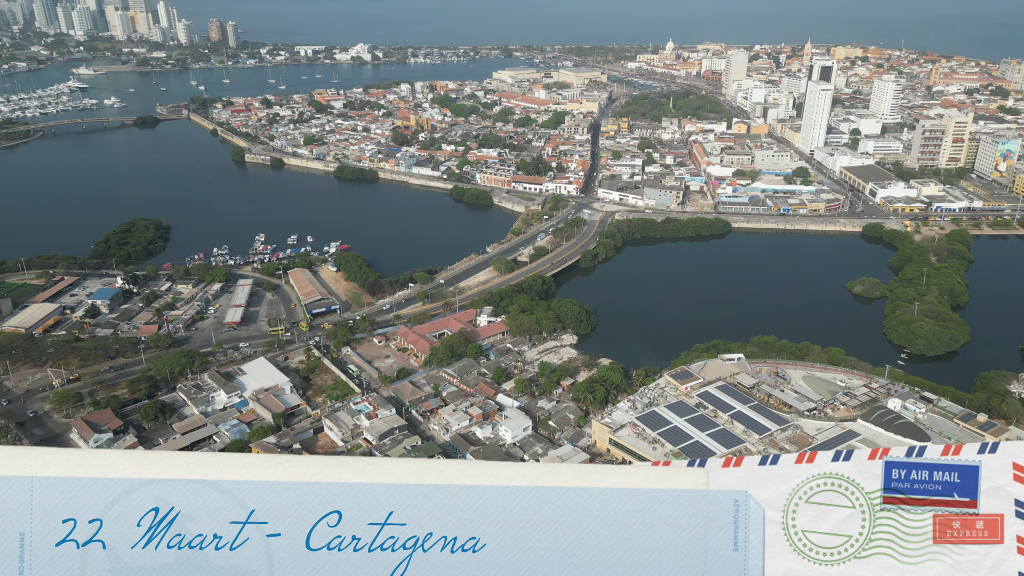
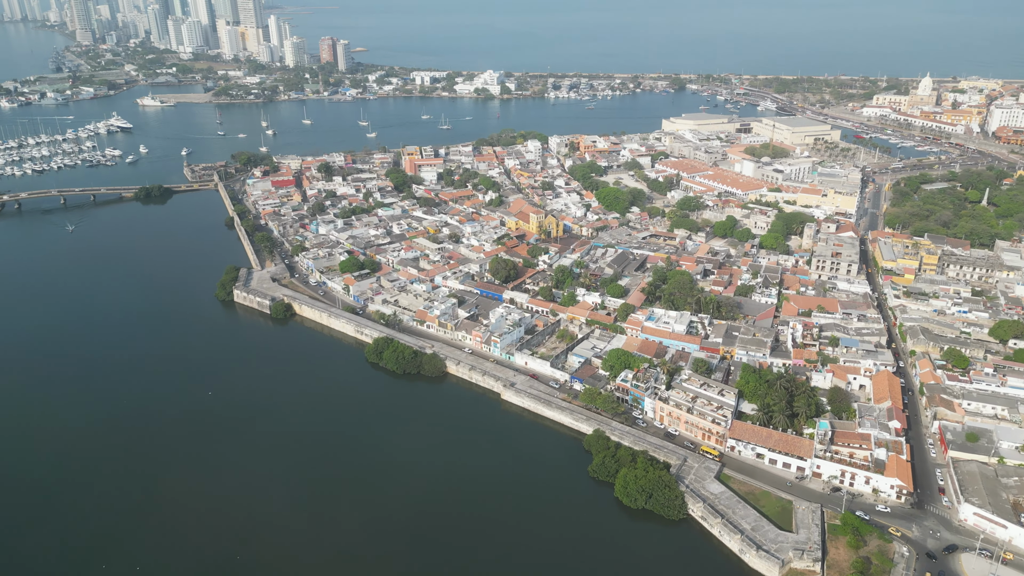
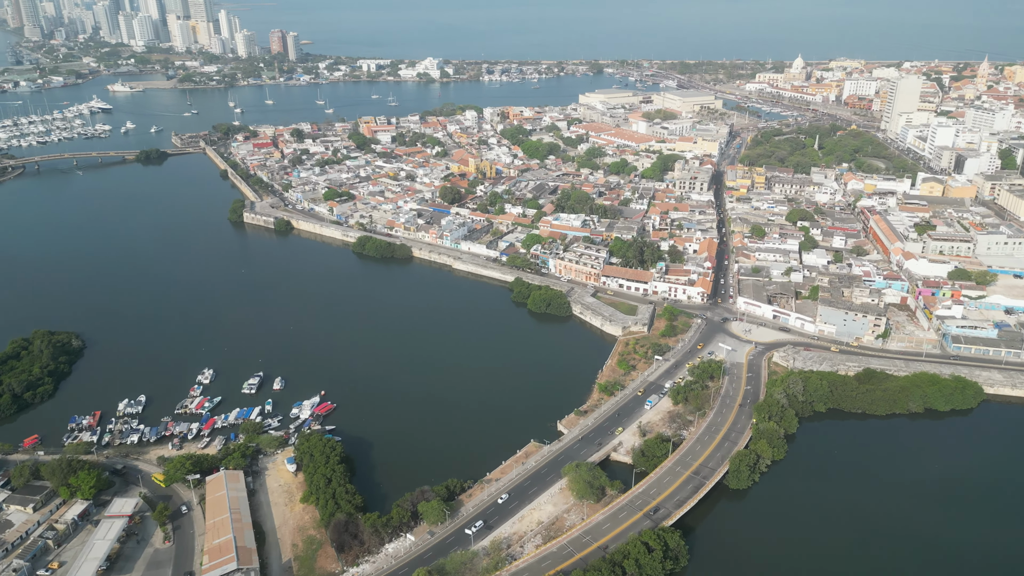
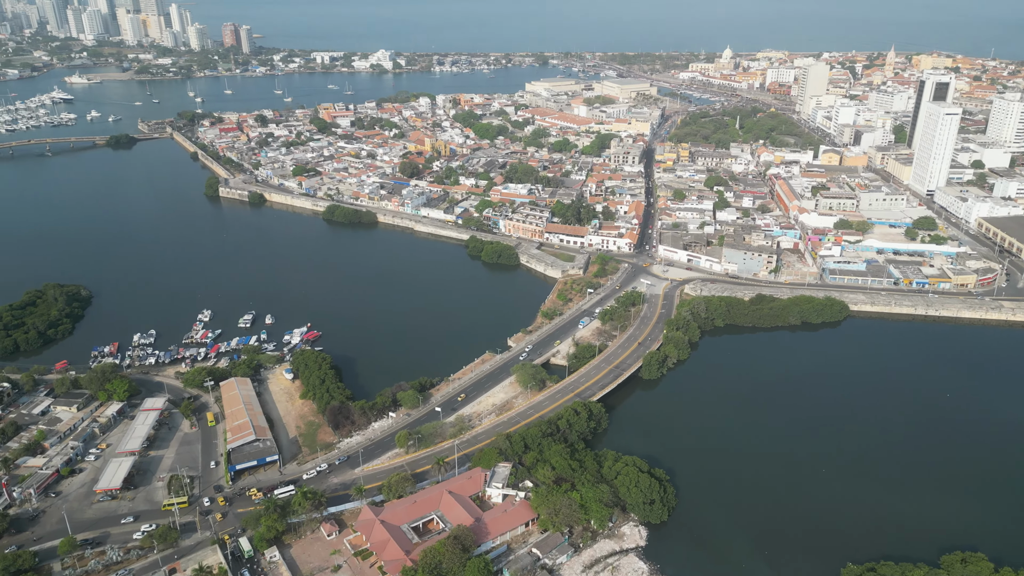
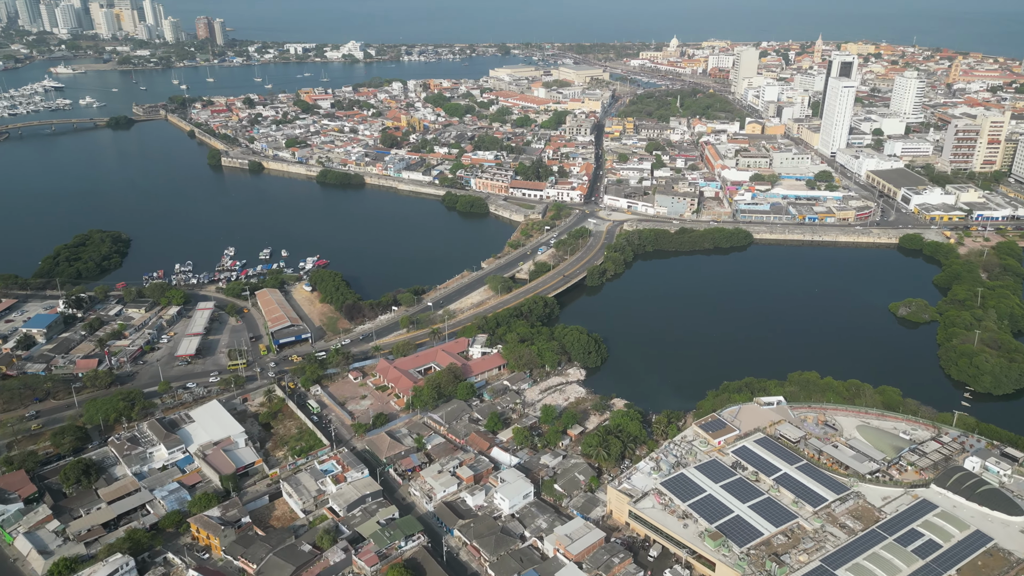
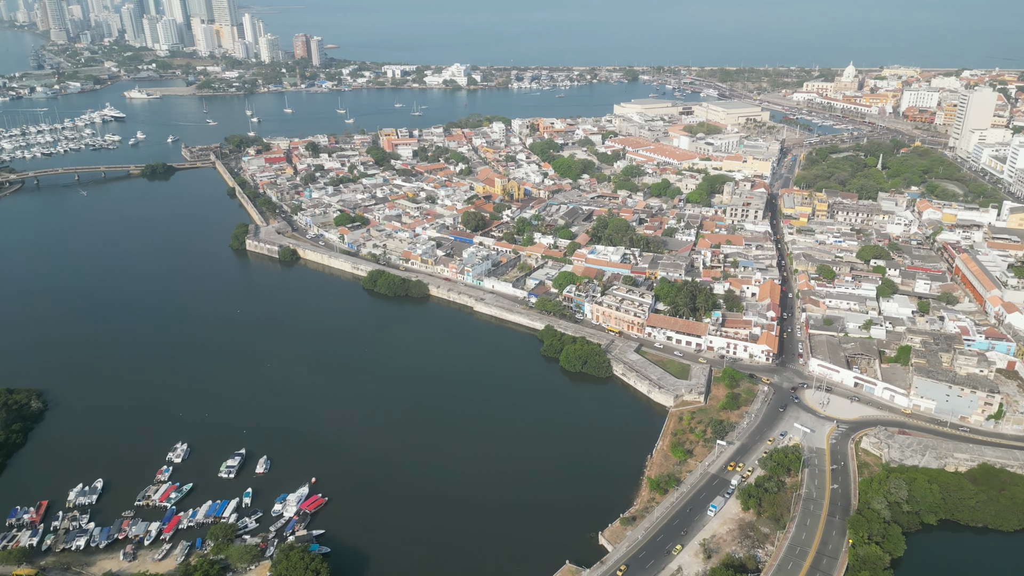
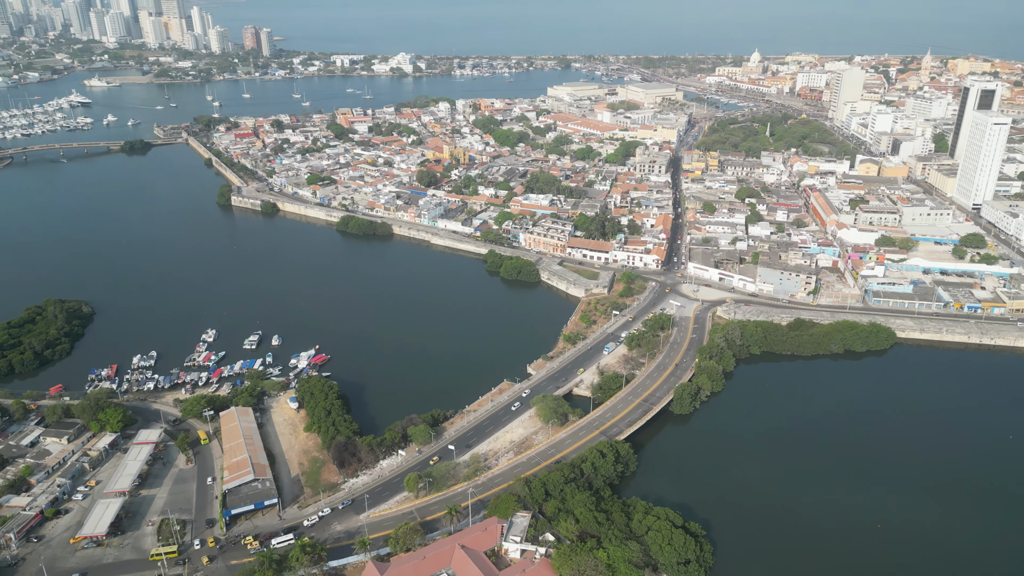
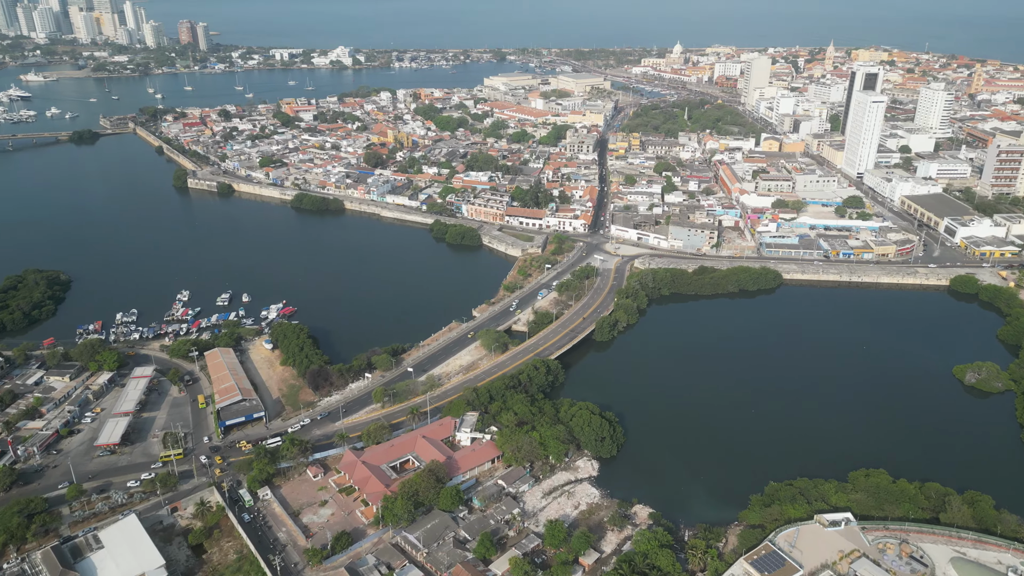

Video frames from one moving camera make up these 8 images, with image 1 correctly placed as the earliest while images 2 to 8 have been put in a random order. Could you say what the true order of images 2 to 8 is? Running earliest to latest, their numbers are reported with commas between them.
5, 8, 4, 7, 3, 6, 2
